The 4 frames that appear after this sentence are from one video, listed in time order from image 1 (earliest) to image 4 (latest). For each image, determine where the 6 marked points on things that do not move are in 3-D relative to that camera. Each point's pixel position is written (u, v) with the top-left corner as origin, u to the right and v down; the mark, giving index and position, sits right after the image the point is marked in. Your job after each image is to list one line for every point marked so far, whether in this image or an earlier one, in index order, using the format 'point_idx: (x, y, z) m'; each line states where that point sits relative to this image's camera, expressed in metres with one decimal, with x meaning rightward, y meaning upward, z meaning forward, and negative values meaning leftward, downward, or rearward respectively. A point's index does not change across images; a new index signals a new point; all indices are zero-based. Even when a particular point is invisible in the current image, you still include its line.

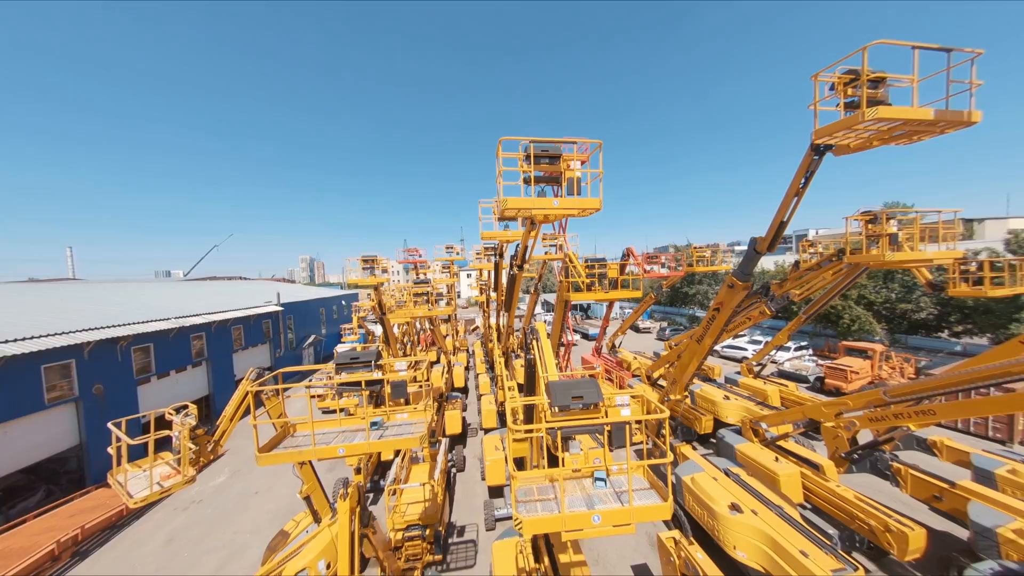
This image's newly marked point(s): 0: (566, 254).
0: (+1.7, +1.1, +9.2) m
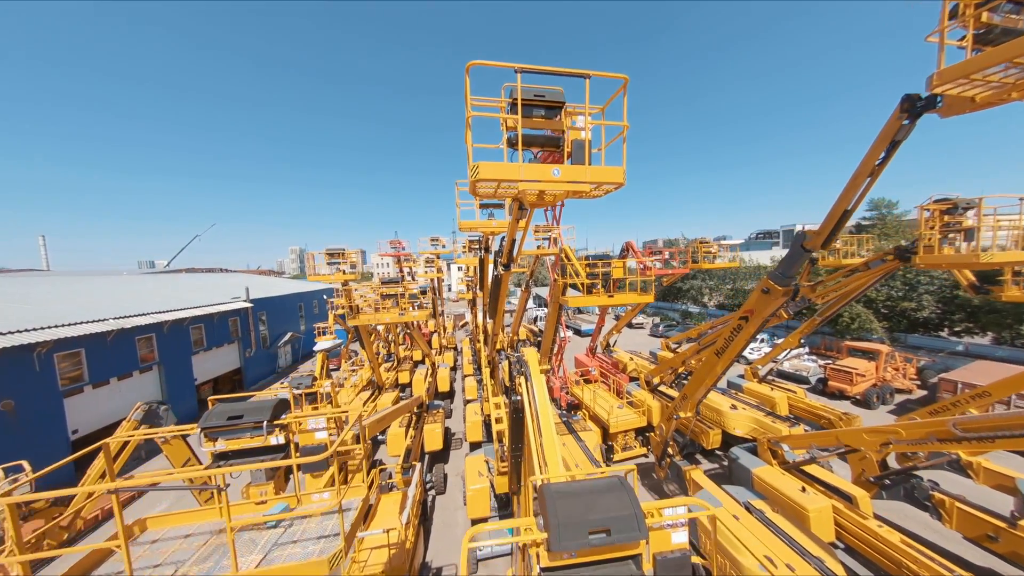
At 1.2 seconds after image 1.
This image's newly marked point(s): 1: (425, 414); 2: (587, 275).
0: (+1.3, +1.1, +8.1) m
1: (-3.0, -4.3, +10.2) m
2: (+1.8, +0.3, +7.0) m
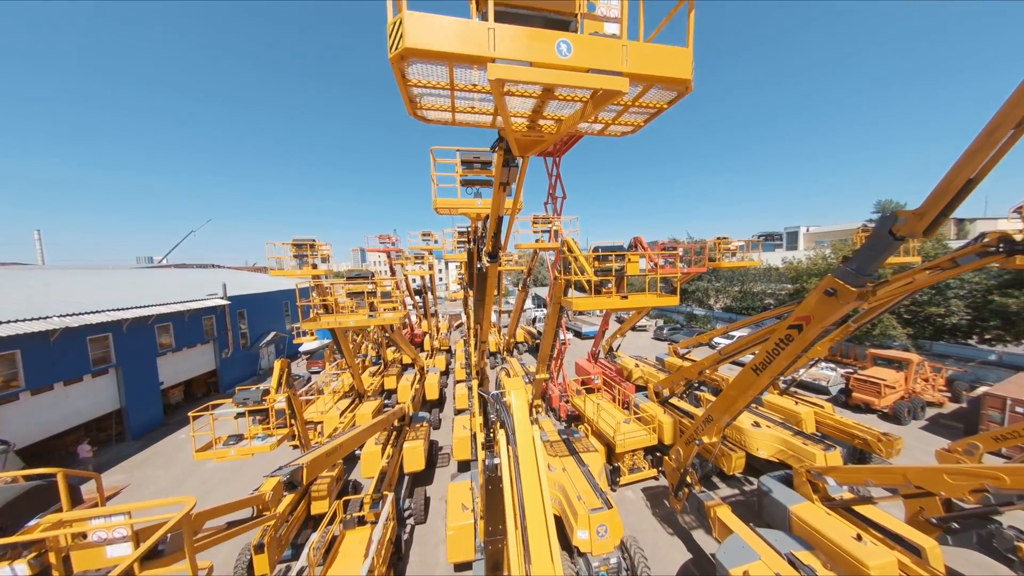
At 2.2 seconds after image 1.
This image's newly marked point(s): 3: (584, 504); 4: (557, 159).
0: (+1.2, +1.1, +6.9) m
1: (-3.2, -4.3, +9.1) m
2: (+1.7, +0.3, +5.9) m
3: (+1.4, -4.3, +6.0) m
4: (+2.0, +5.6, +13.1) m
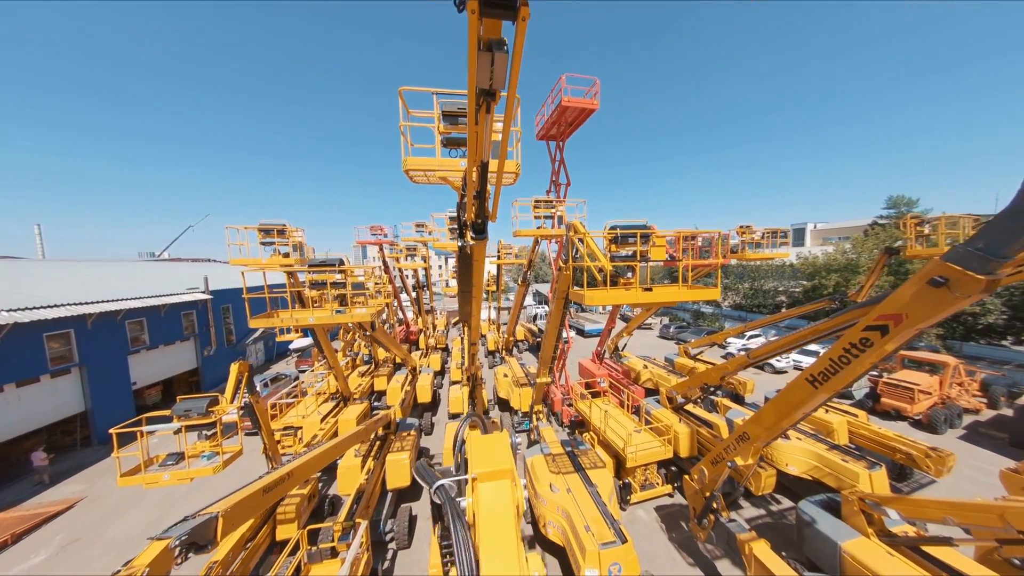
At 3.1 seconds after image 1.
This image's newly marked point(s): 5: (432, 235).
0: (+1.1, +1.3, +5.9) m
1: (-3.3, -4.1, +8.2) m
2: (+1.6, +0.4, +4.9) m
3: (+1.4, -4.2, +5.0) m
4: (+2.0, +5.8, +12.0) m
5: (-4.1, +2.7, +15.3) m
